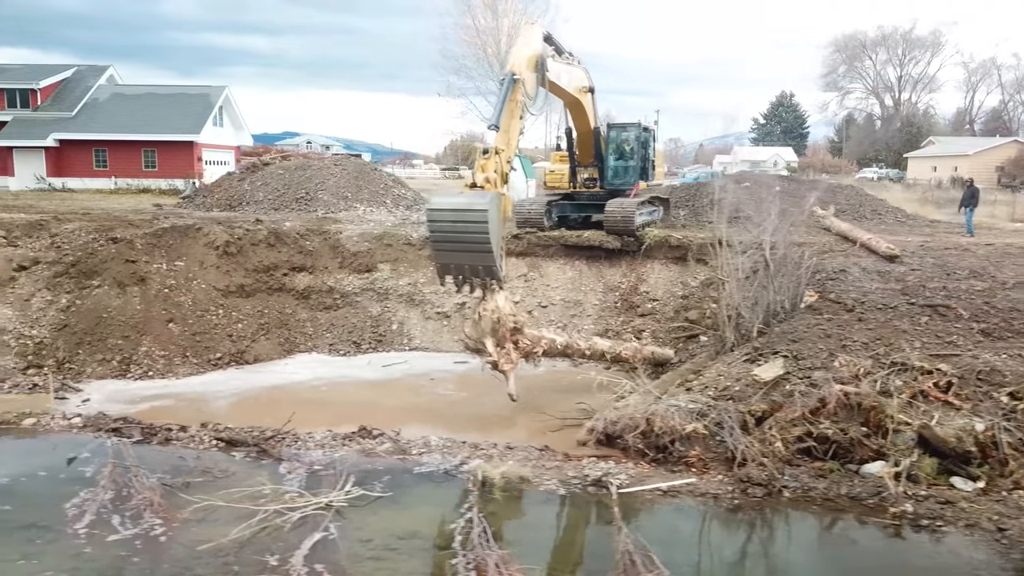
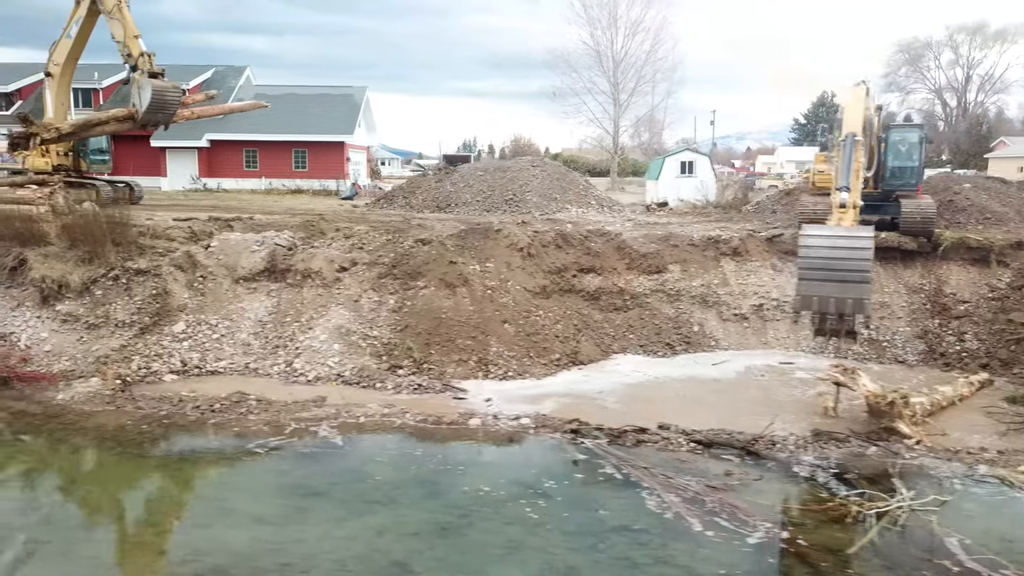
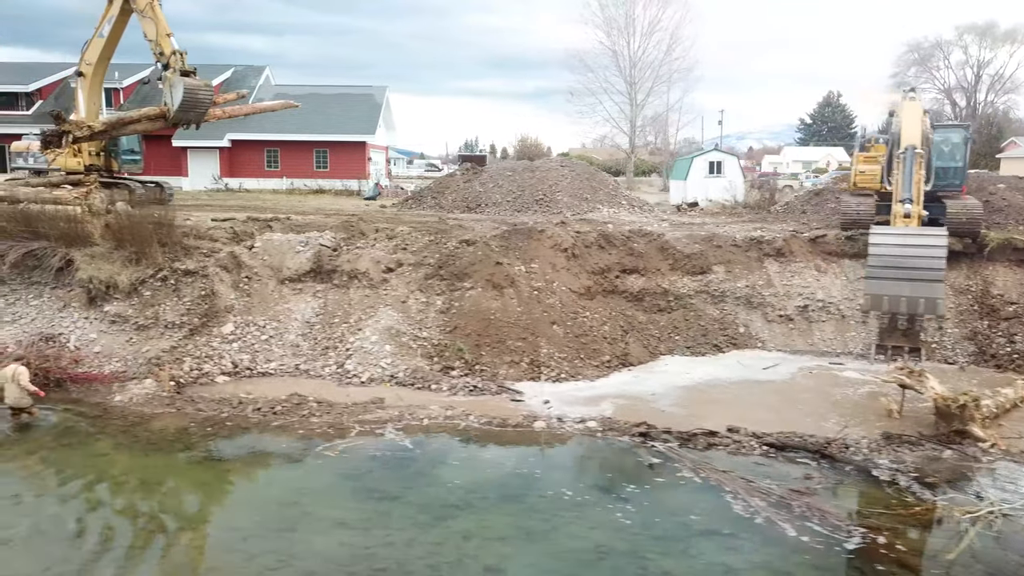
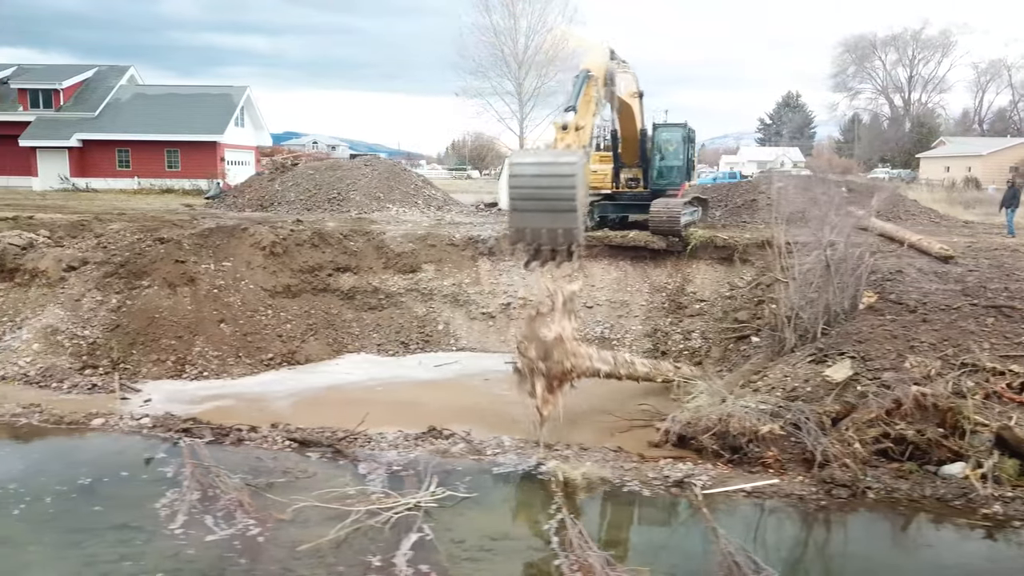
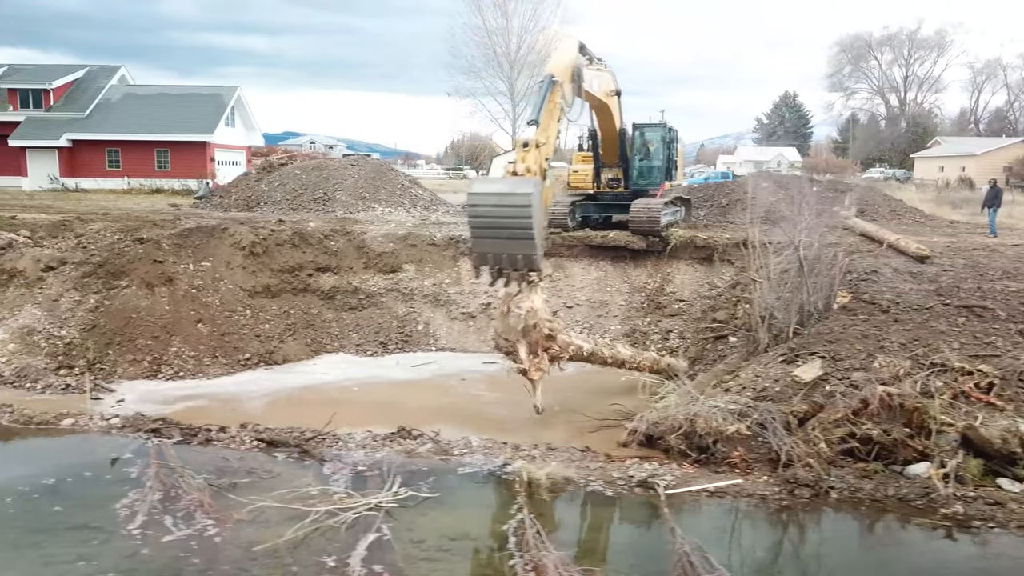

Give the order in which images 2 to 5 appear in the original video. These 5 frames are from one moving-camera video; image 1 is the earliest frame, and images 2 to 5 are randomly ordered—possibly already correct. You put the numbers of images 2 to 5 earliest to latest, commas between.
5, 4, 2, 3
